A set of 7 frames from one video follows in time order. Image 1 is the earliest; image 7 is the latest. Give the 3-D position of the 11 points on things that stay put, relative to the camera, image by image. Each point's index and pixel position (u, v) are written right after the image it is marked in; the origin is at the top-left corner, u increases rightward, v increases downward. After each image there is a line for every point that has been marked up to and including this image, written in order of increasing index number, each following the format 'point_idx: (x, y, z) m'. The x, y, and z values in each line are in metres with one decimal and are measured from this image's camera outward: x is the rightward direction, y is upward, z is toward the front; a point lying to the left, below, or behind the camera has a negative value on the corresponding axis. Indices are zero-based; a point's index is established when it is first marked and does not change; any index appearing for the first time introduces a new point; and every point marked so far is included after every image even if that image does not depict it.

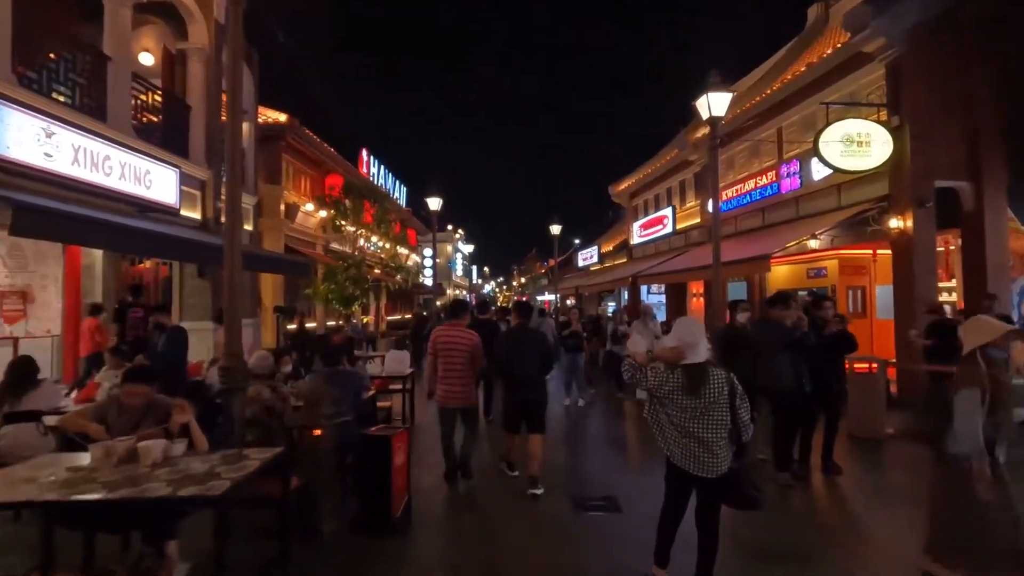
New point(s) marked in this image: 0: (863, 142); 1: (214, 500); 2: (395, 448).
0: (+8.5, +3.5, +13.1) m
1: (-2.2, -1.6, +4.0) m
2: (-1.4, -2.0, +6.6) m
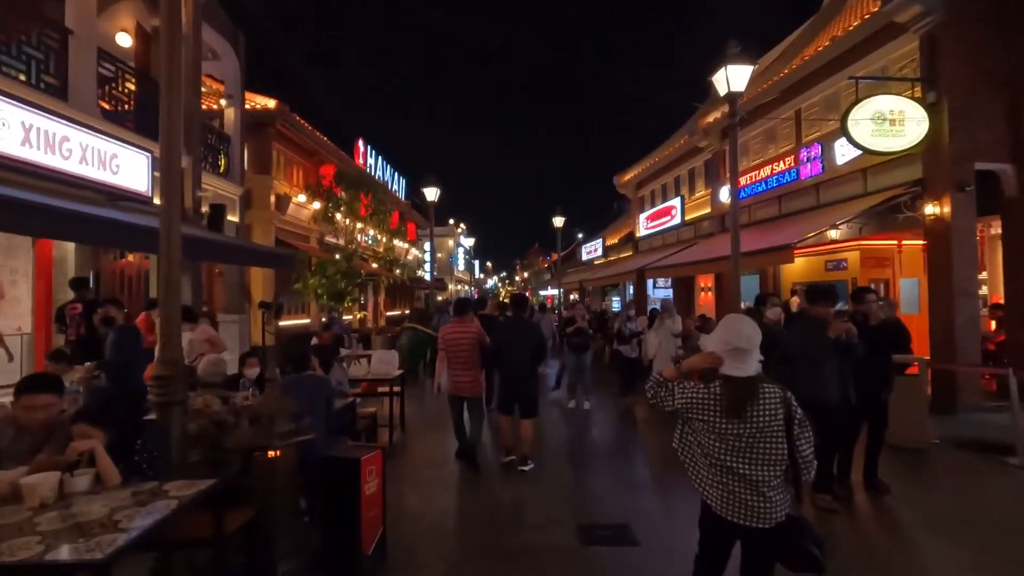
0: (+8.5, +3.7, +11.9) m
1: (-2.3, -1.5, +3.0) m
2: (-1.5, -1.9, +5.5) m
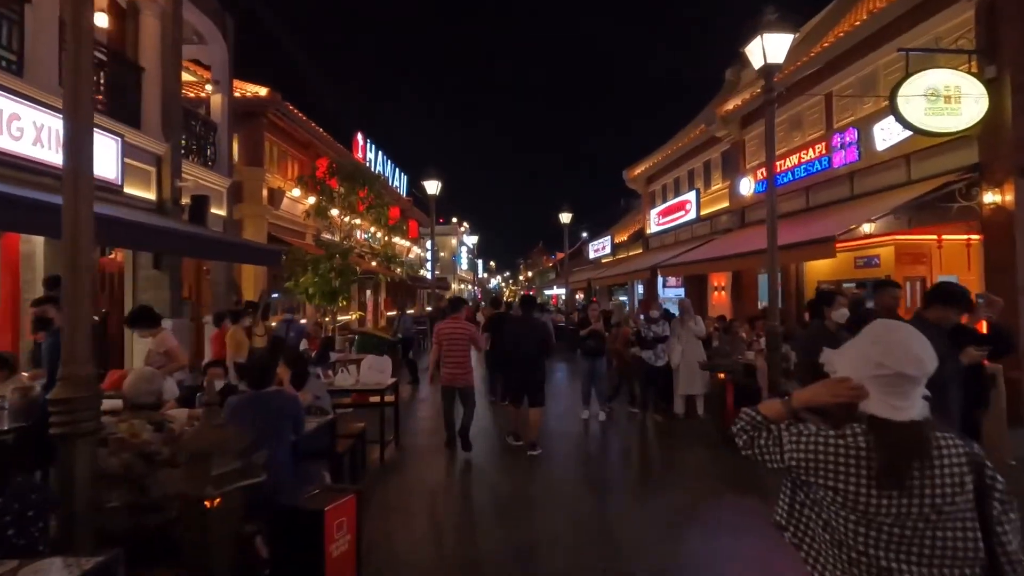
0: (+8.6, +3.8, +10.6) m
1: (-2.2, -1.5, +1.7) m
2: (-1.4, -1.8, +4.3) m
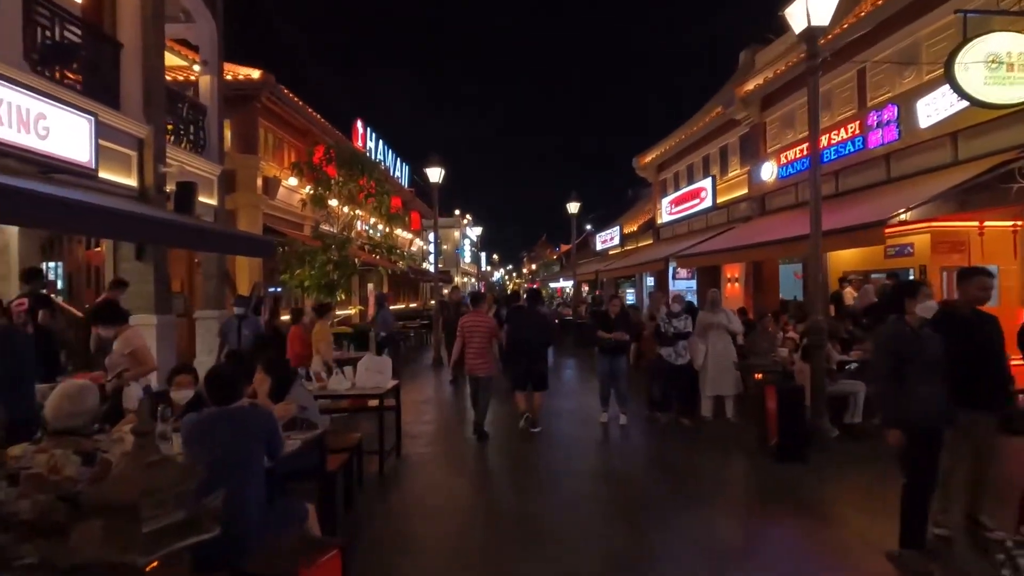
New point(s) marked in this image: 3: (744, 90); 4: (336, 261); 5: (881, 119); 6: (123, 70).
0: (+8.8, +3.9, +9.5) m
1: (-2.0, -1.5, +0.7) m
2: (-1.2, -1.8, +3.3) m
3: (+8.4, +7.1, +19.3) m
4: (-5.8, +0.9, +17.9) m
5: (+9.1, +4.2, +13.2) m
6: (-9.2, +5.2, +12.8) m
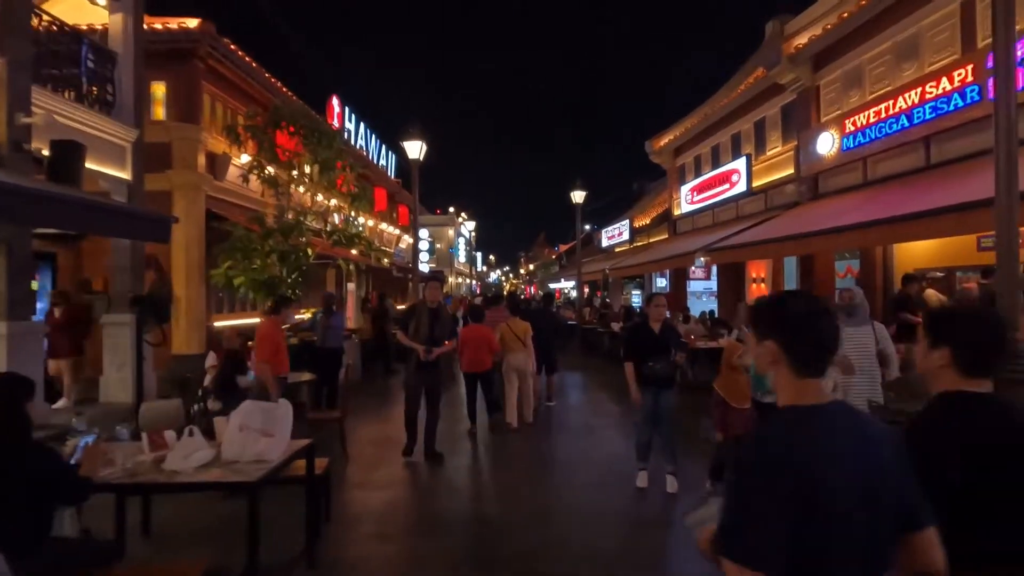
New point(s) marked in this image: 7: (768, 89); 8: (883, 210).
0: (+8.8, +4.0, +5.9) m
1: (-2.1, -1.4, -2.9) m
2: (-1.2, -1.7, -0.3) m
3: (+8.2, +7.1, +15.8) m
4: (-6.0, +1.0, +14.2) m
5: (+9.0, +4.2, +9.7) m
6: (-9.3, +5.3, +9.2) m
7: (+8.4, +6.5, +17.7) m
8: (+7.9, +1.7, +11.4) m
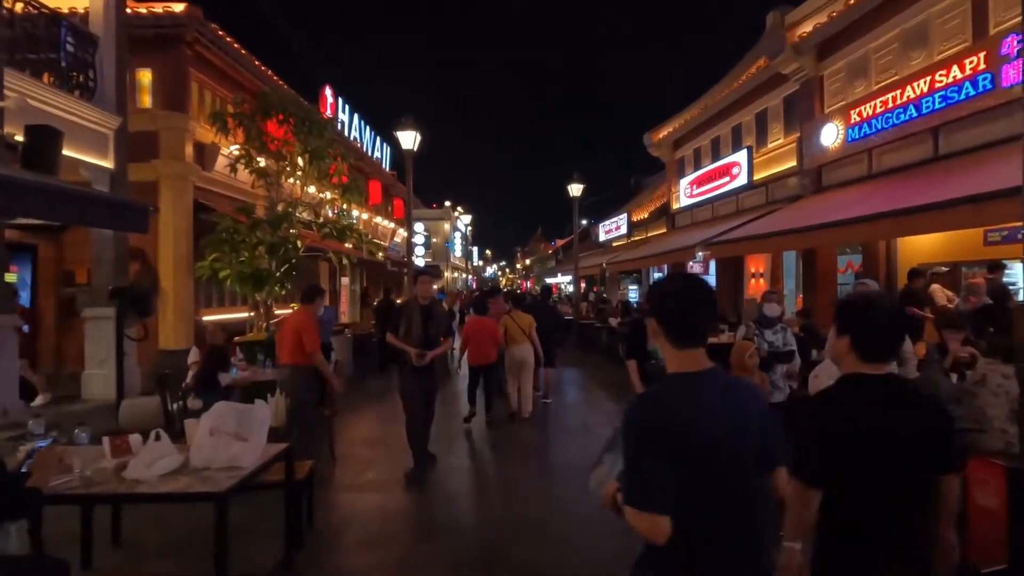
0: (+8.7, +4.0, +5.6) m
1: (-2.0, -1.4, -3.3) m
2: (-1.2, -1.7, -0.7) m
3: (+8.2, +7.2, +15.4) m
4: (-6.1, +1.1, +13.8) m
5: (+8.9, +4.3, +9.4) m
6: (-9.4, +5.4, +8.7) m
7: (+8.3, +6.7, +17.3) m
8: (+7.8, +1.8, +11.1) m
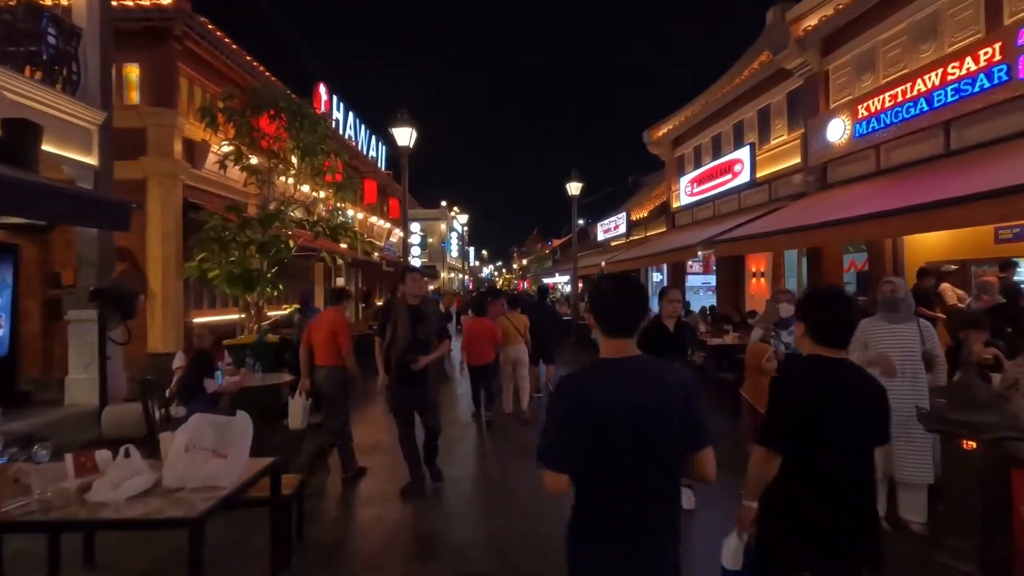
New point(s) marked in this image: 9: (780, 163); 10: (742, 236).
0: (+8.8, +4.0, +5.3) m
1: (-1.9, -1.4, -3.7) m
2: (-1.2, -1.7, -1.1) m
3: (+8.1, +7.3, +15.1) m
4: (-6.1, +1.1, +13.4) m
5: (+8.9, +4.3, +9.0) m
6: (-9.4, +5.4, +8.2) m
7: (+8.2, +6.7, +17.0) m
8: (+7.8, +1.8, +10.7) m
9: (+8.4, +3.9, +16.9) m
10: (+6.5, +1.4, +14.9) m
